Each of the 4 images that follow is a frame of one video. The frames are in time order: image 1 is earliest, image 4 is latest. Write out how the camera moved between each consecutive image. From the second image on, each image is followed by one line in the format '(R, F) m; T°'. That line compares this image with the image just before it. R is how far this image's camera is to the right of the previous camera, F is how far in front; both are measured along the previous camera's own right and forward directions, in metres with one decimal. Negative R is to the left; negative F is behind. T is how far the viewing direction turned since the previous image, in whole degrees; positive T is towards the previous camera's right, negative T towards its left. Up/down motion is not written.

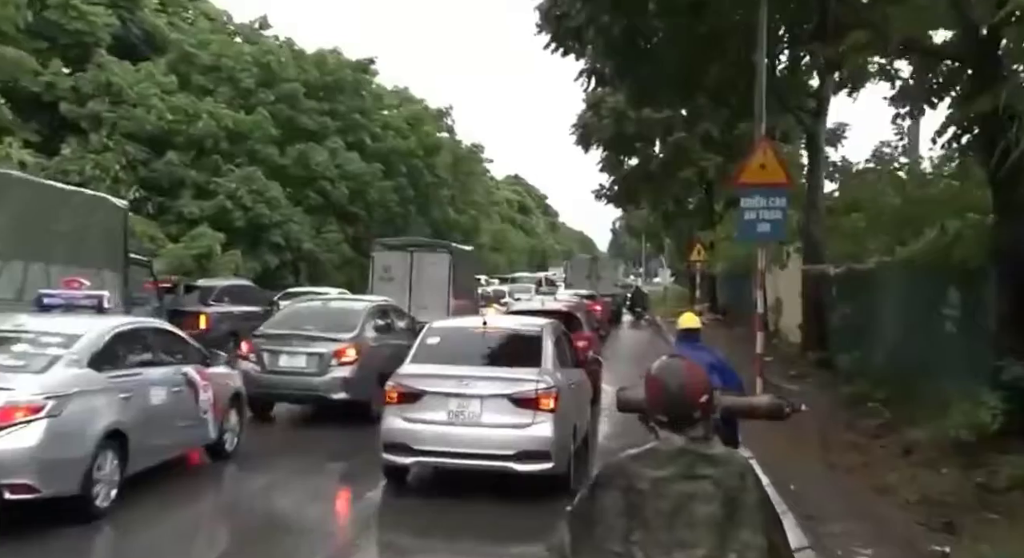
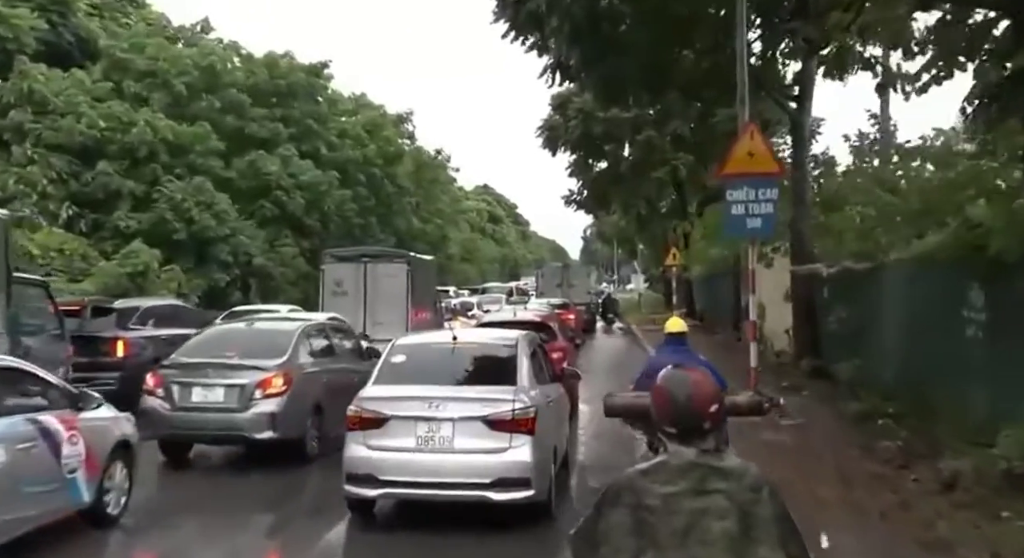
(+0.2, +1.5) m; +2°
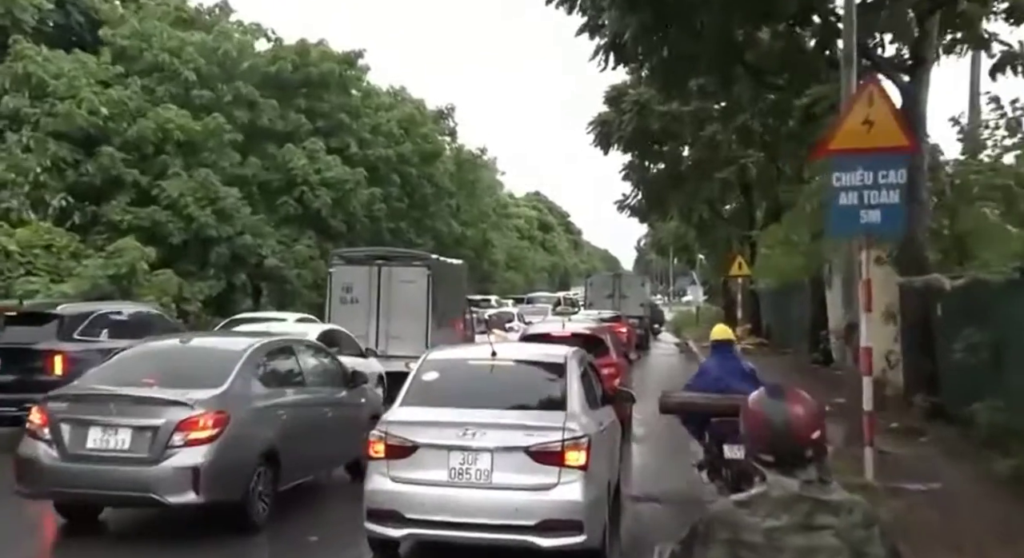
(+0.2, +2.5) m; -3°
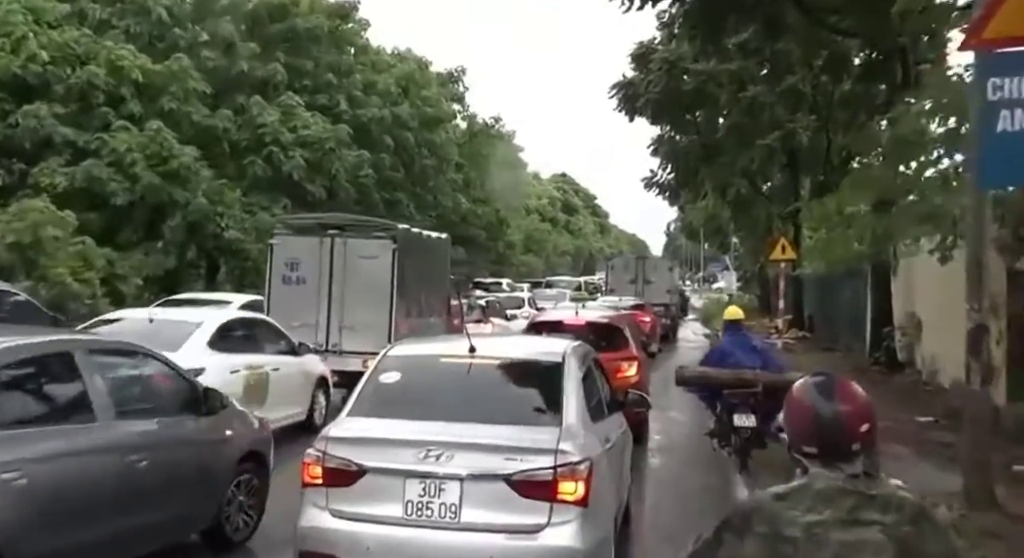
(+0.4, +3.0) m; -2°
